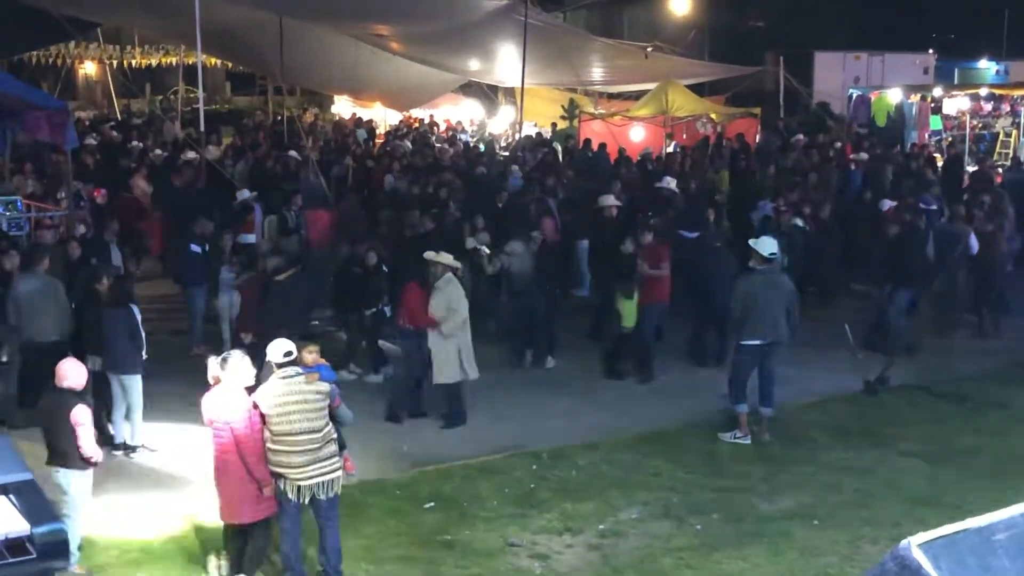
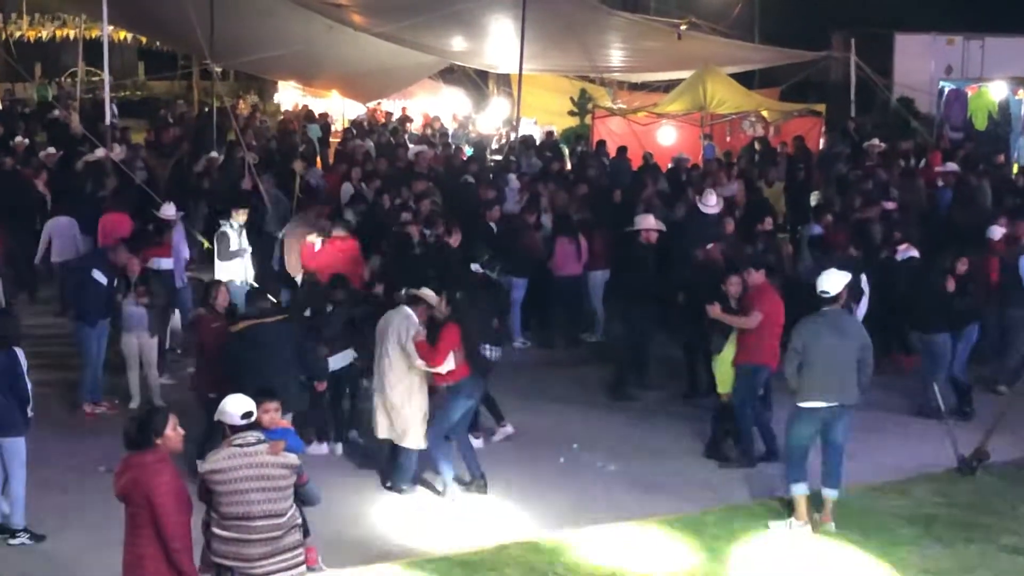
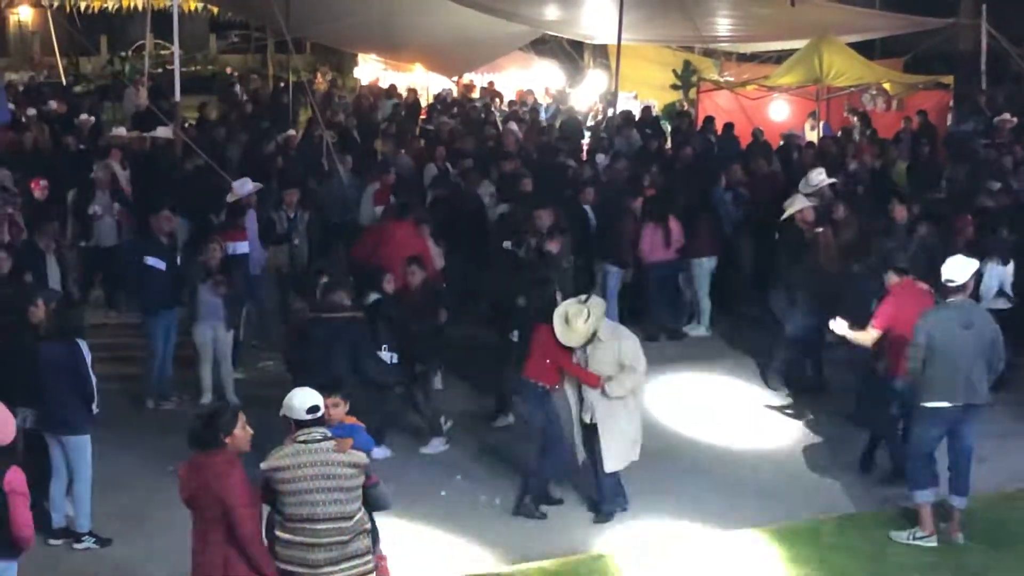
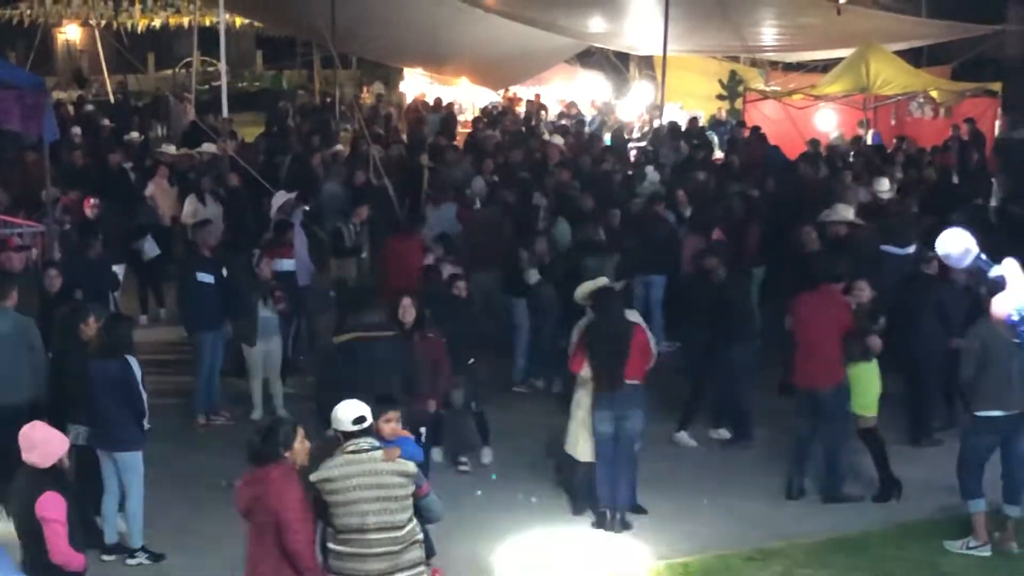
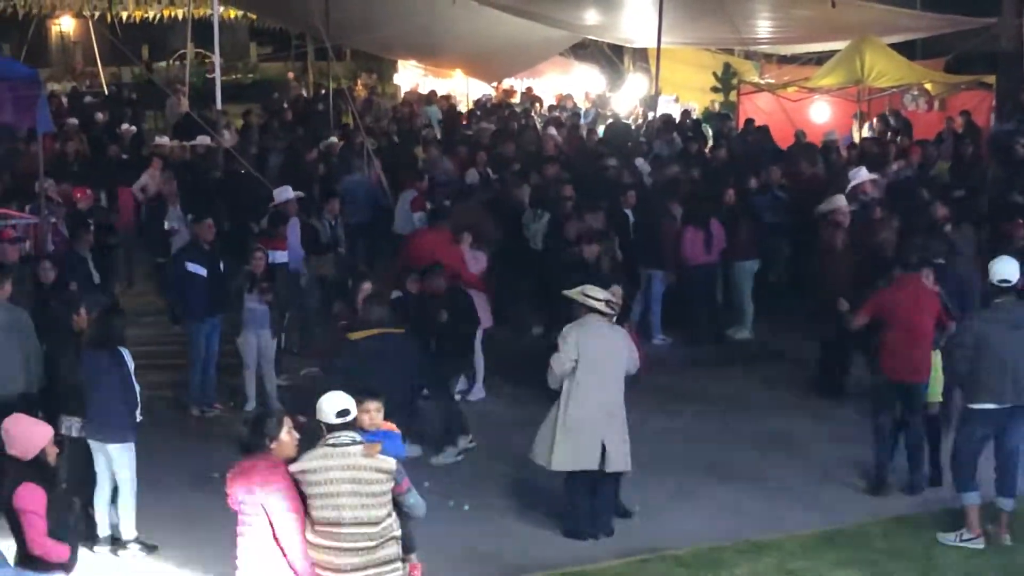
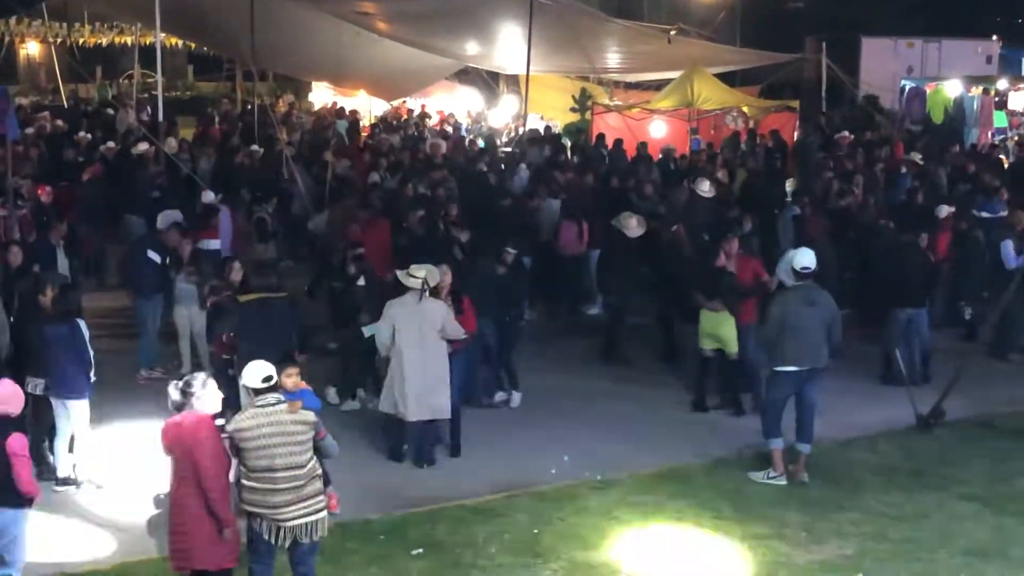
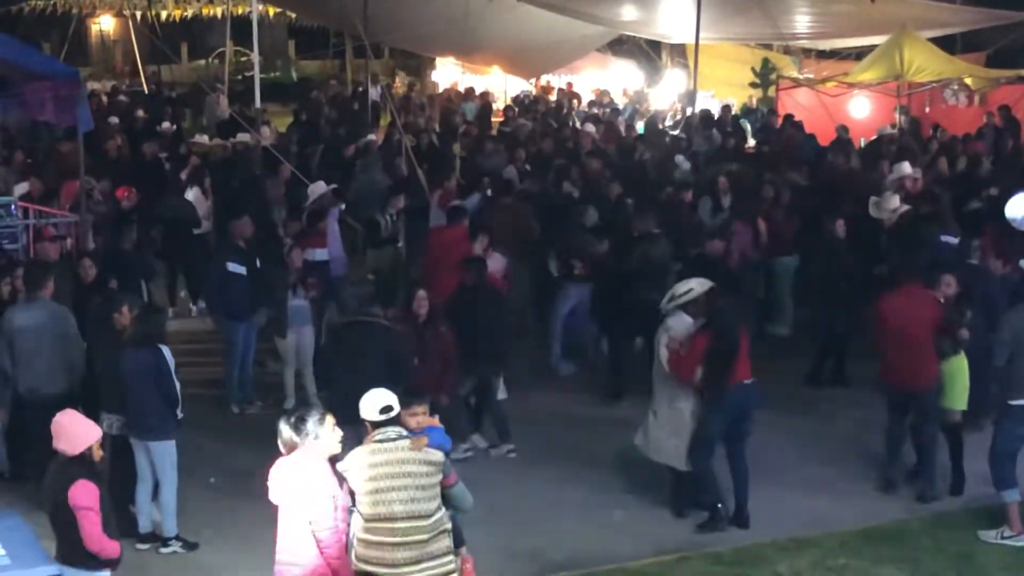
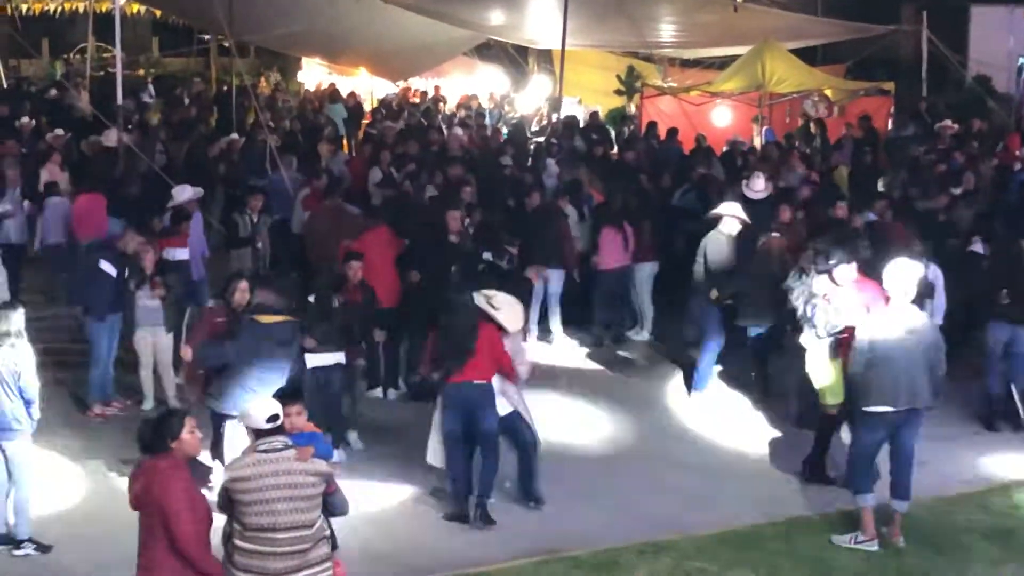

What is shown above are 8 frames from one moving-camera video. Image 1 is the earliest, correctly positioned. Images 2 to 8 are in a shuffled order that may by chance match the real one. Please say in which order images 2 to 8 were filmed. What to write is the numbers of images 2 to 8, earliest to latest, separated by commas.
6, 2, 8, 3, 5, 7, 4
